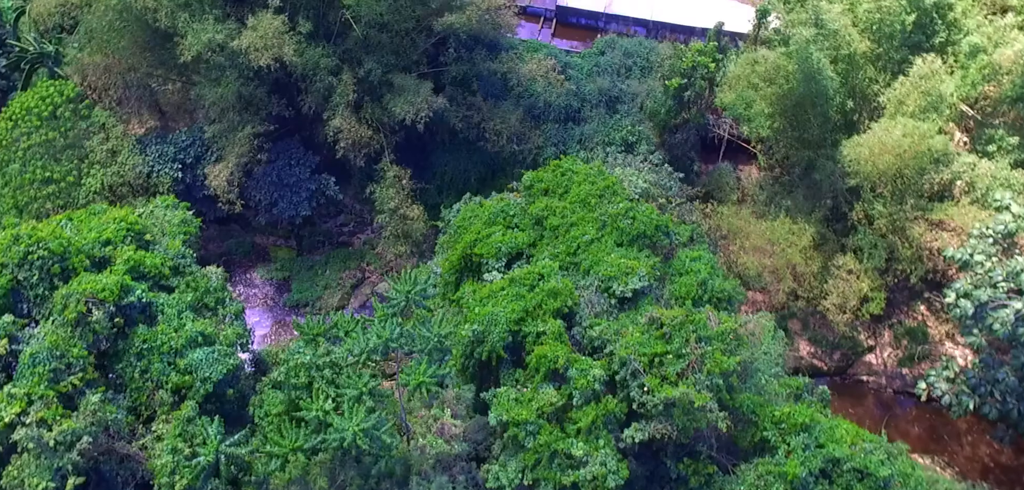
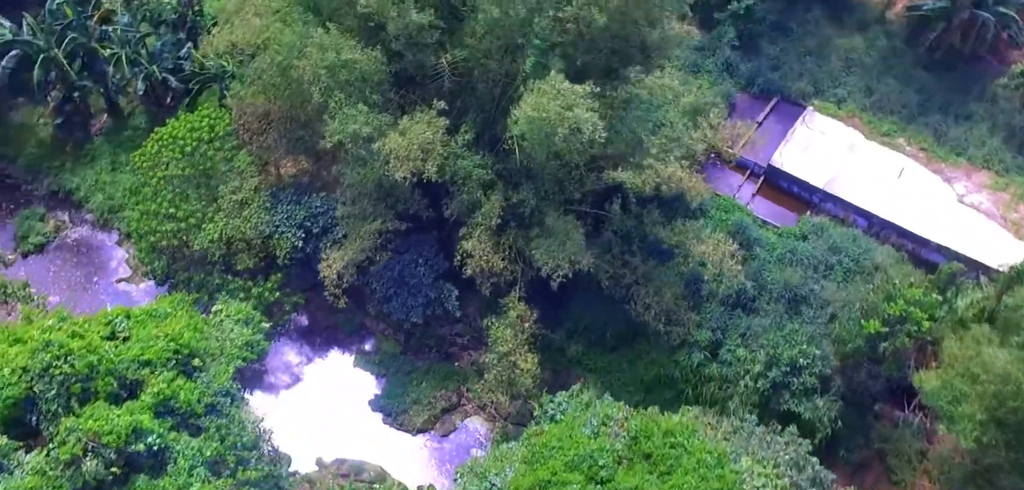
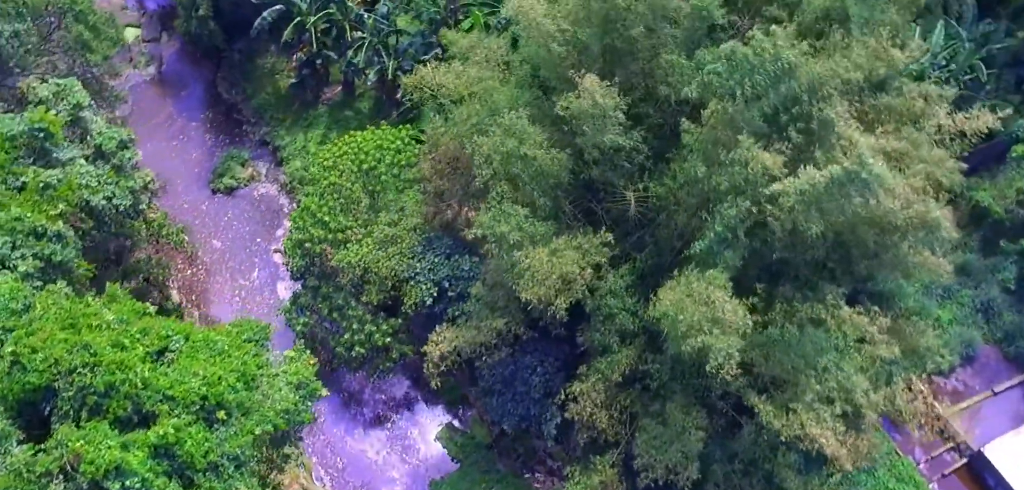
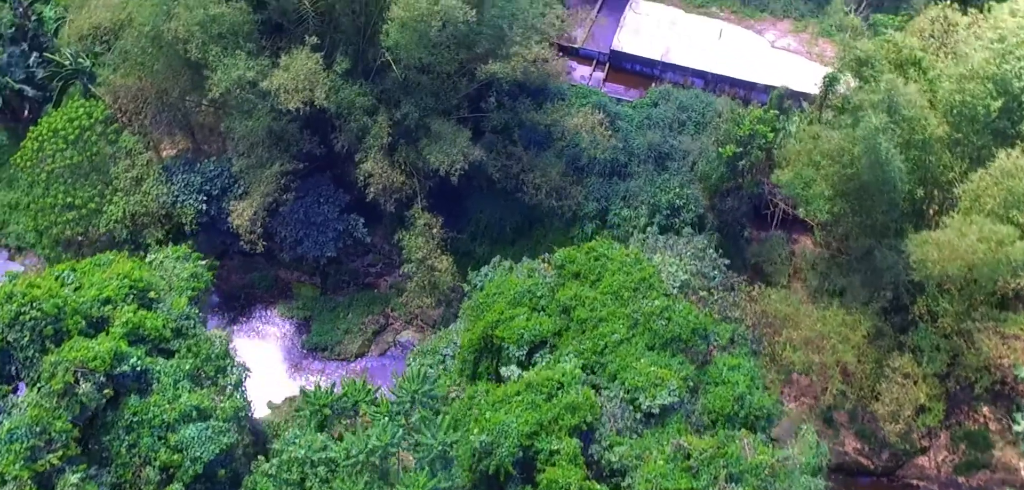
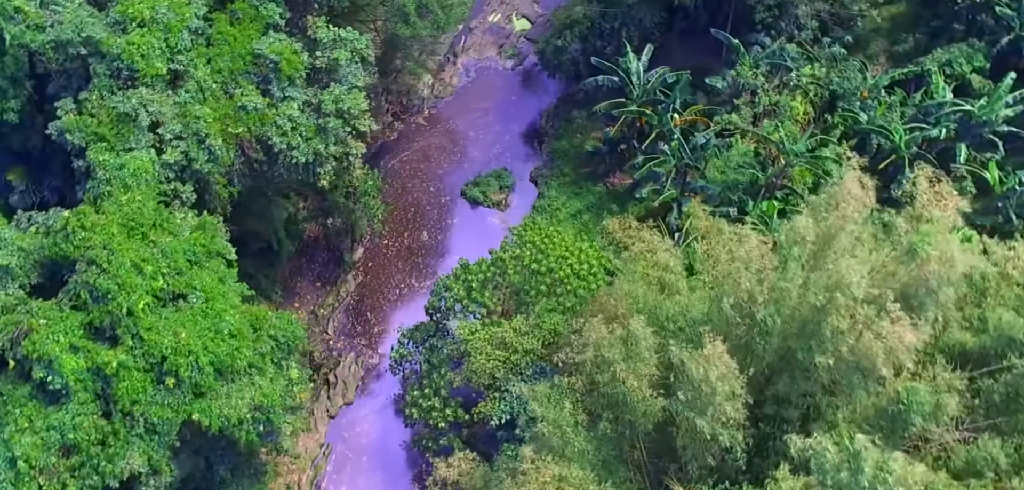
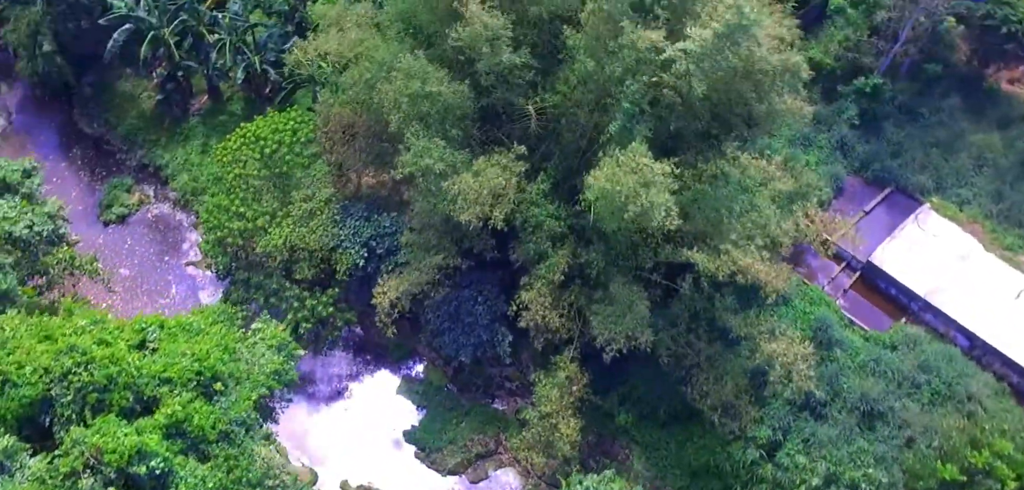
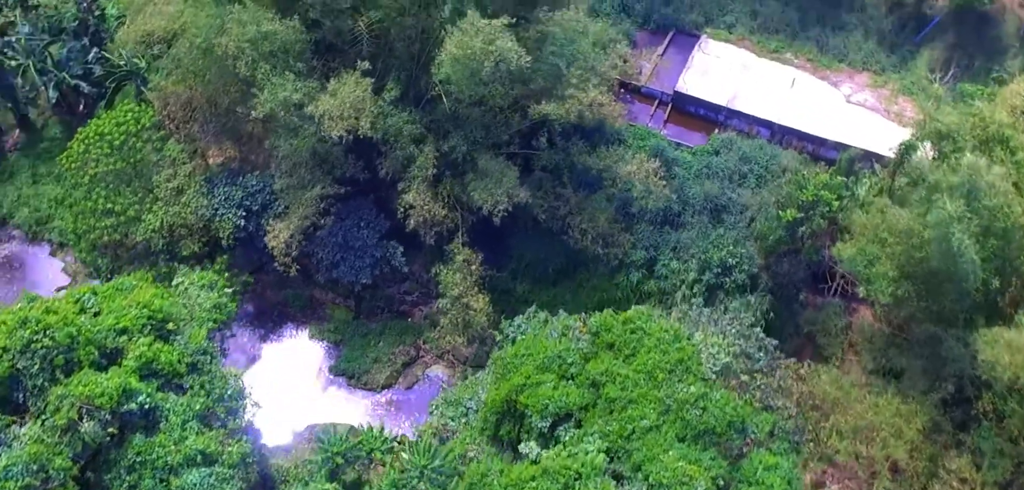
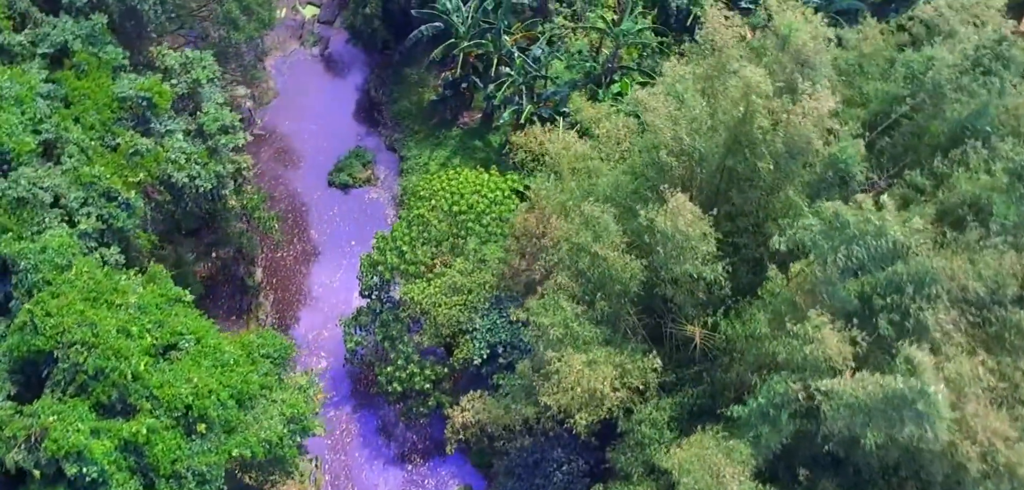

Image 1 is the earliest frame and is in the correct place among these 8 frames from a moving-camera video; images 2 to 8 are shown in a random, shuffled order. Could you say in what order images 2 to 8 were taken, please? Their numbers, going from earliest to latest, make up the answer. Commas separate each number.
4, 7, 2, 6, 3, 8, 5
